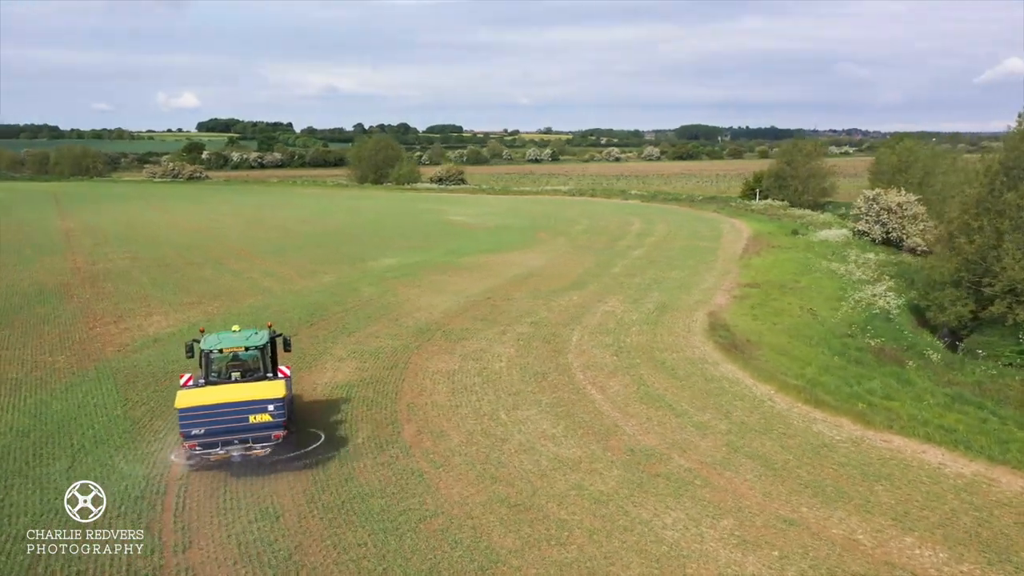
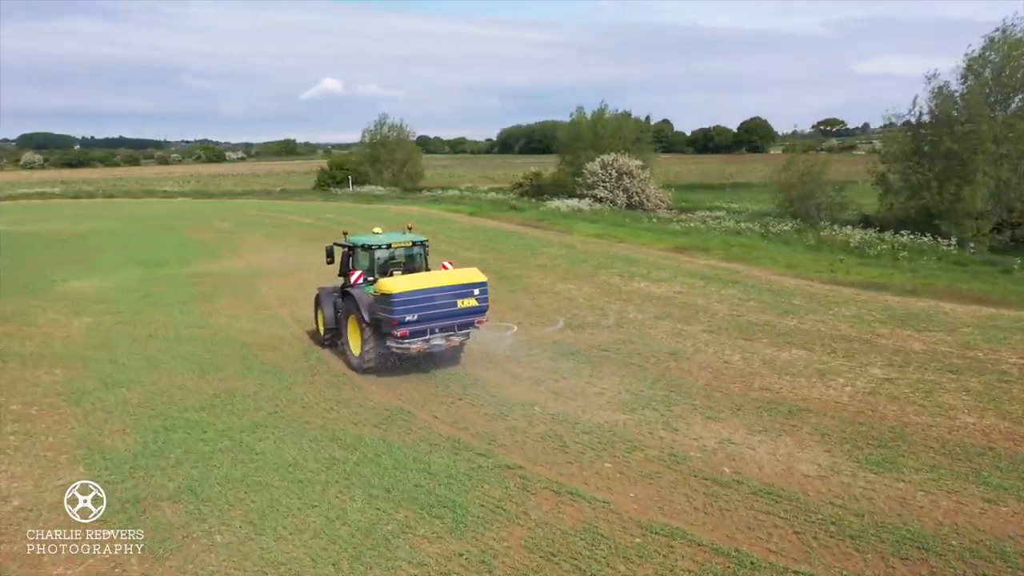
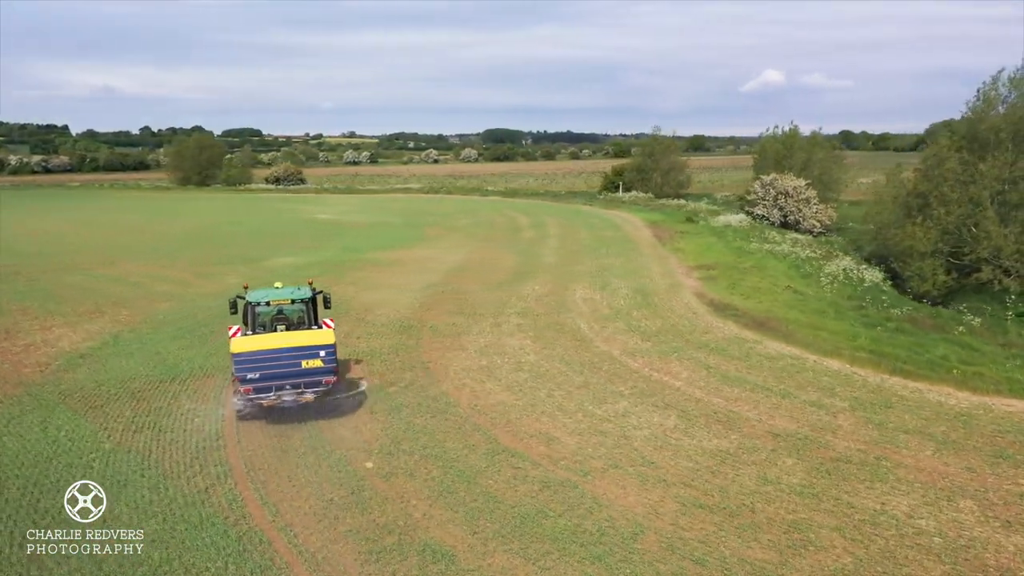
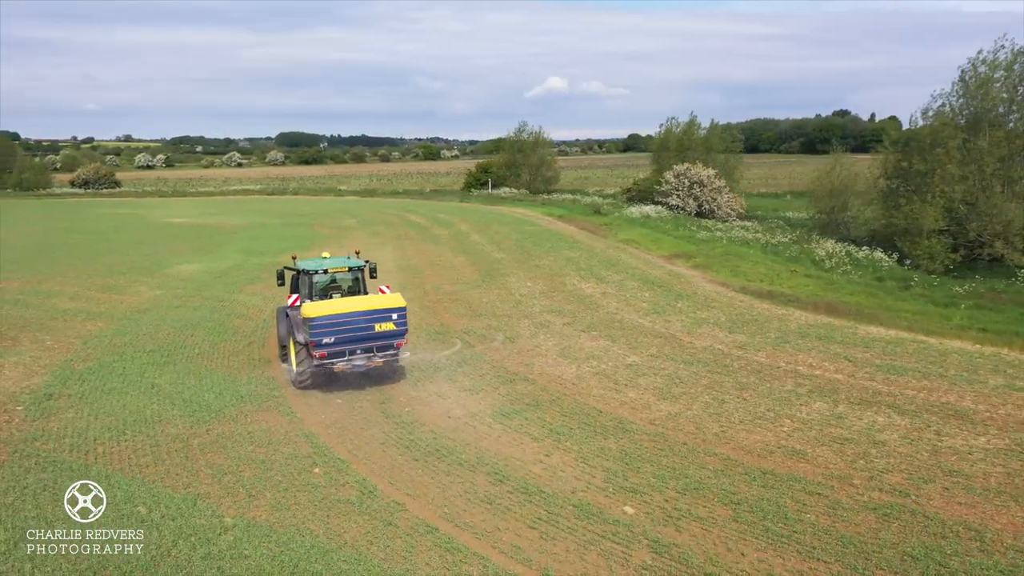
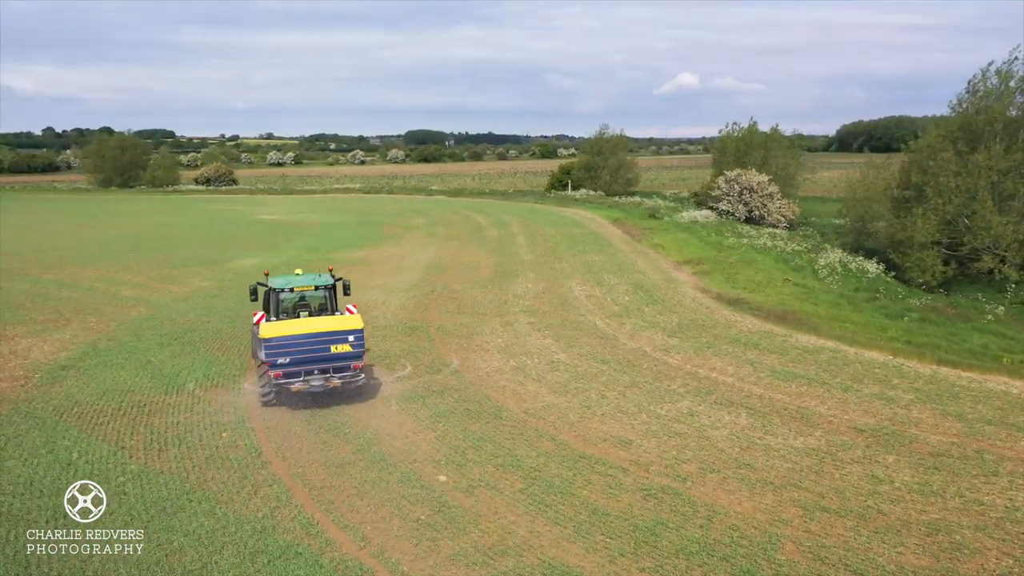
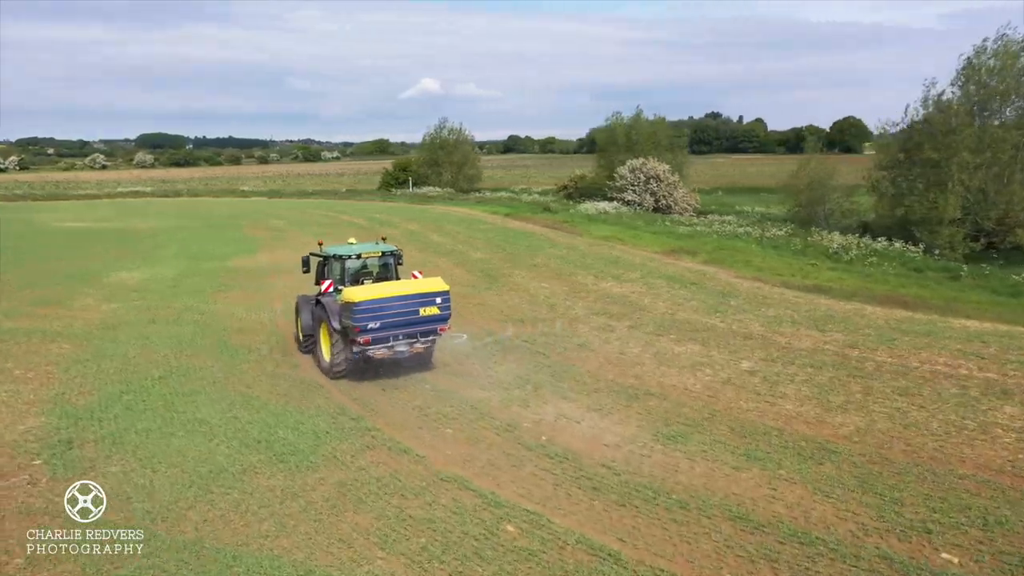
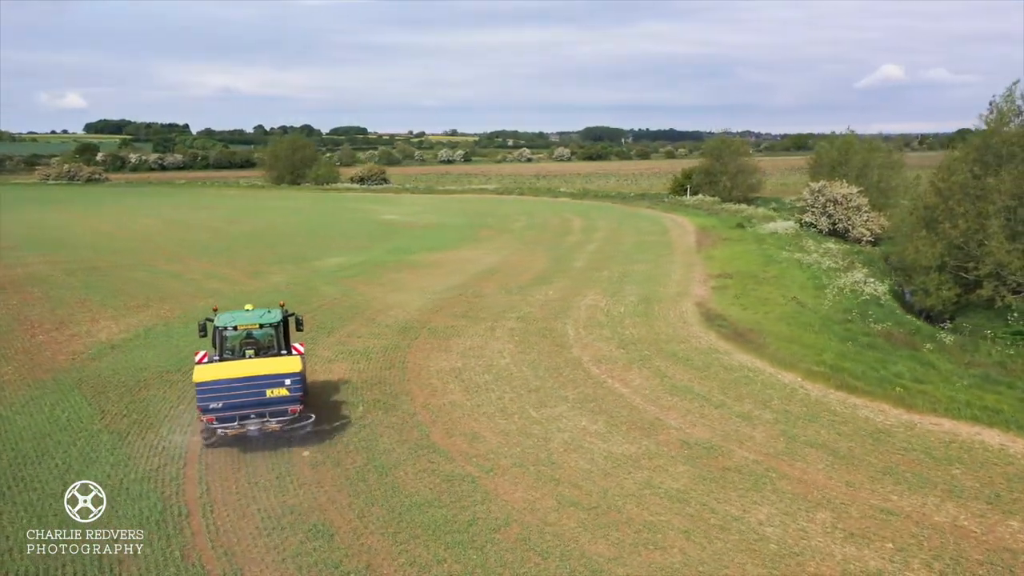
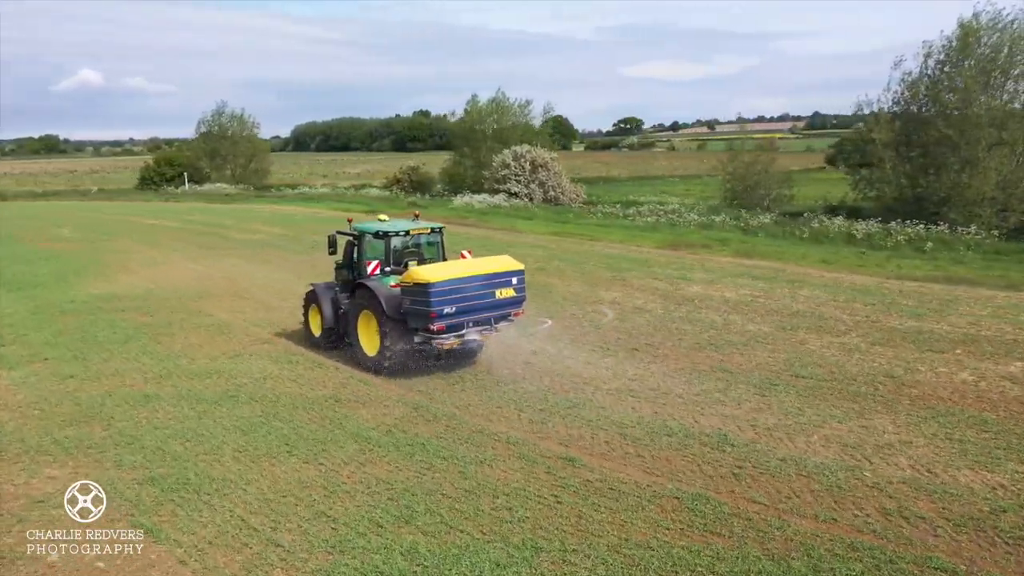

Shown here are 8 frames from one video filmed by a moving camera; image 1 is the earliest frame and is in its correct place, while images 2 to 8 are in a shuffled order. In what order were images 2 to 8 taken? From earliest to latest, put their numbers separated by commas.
7, 3, 5, 4, 6, 2, 8
